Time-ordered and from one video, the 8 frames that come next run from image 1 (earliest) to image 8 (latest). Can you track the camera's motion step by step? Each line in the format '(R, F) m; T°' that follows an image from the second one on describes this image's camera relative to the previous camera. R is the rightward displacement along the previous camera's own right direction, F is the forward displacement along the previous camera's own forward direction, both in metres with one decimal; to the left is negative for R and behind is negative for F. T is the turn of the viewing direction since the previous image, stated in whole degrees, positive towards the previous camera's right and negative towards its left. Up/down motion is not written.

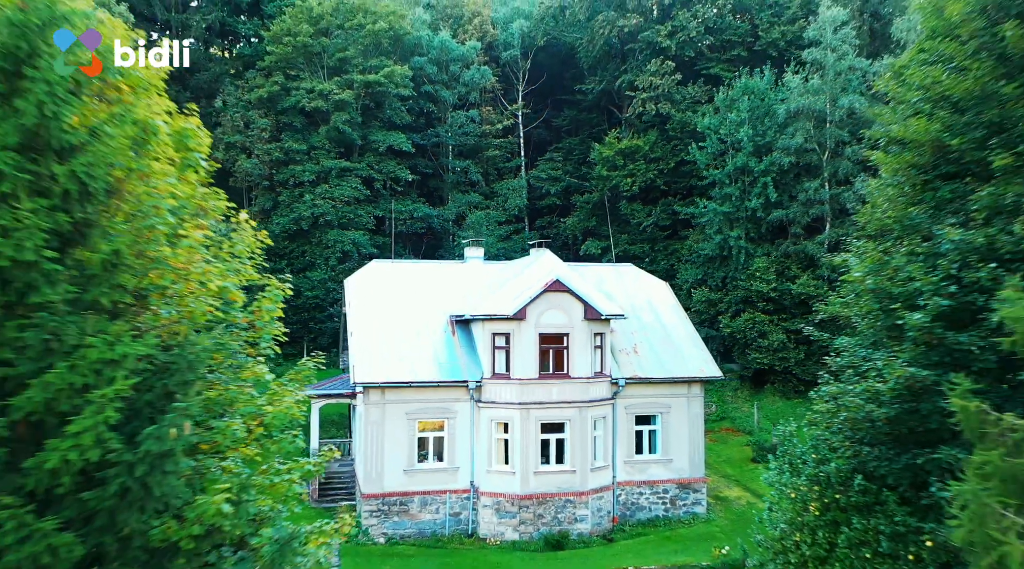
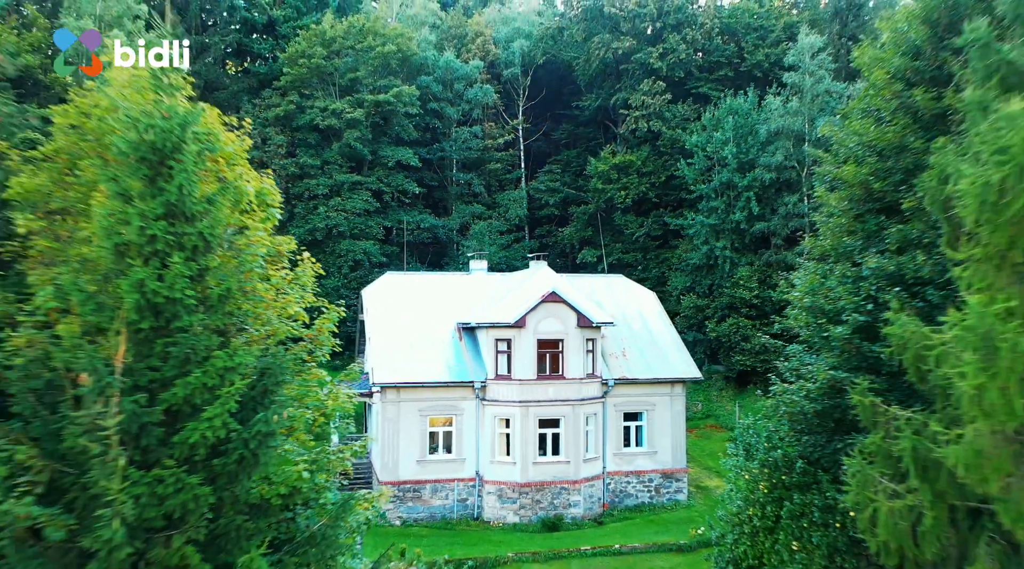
(0.0, -2.1) m; 0°
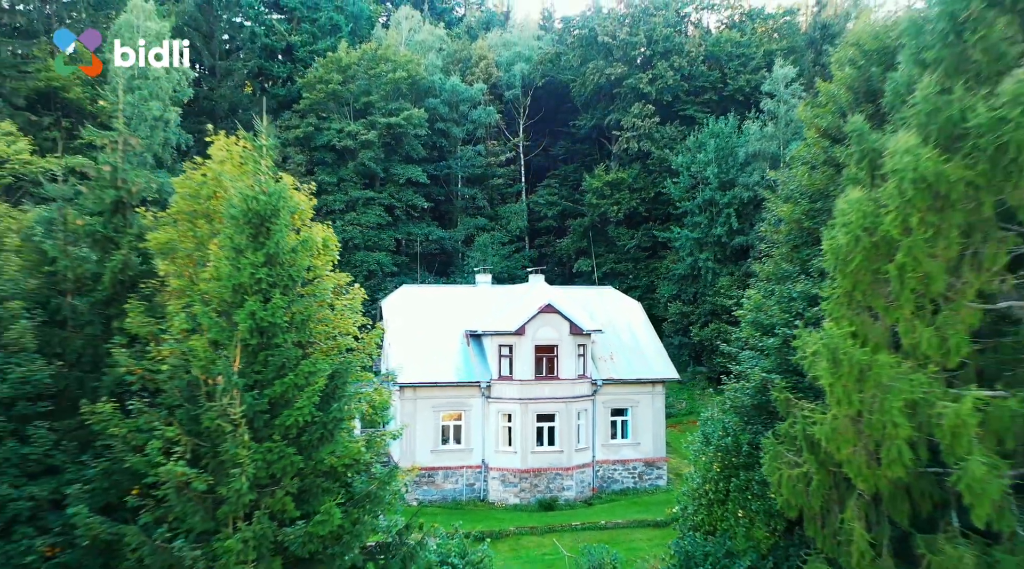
(0.0, -2.8) m; 0°
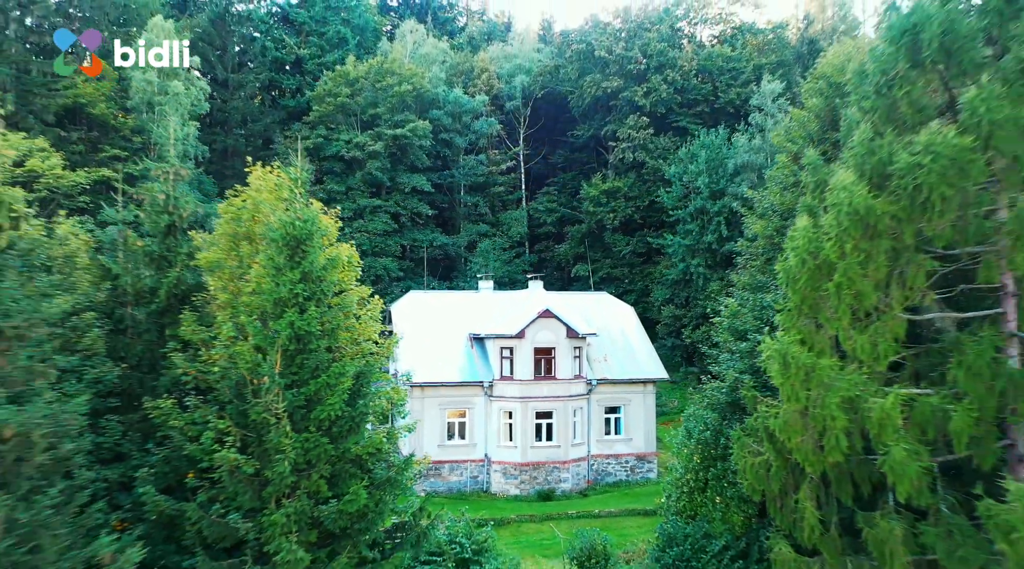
(0.0, -1.7) m; 0°
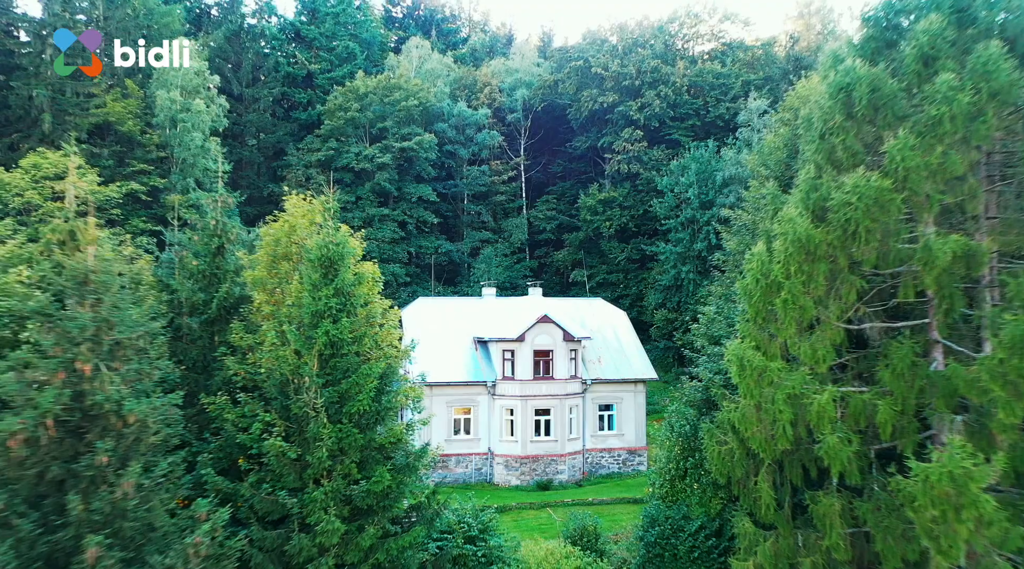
(0.0, -2.0) m; 0°
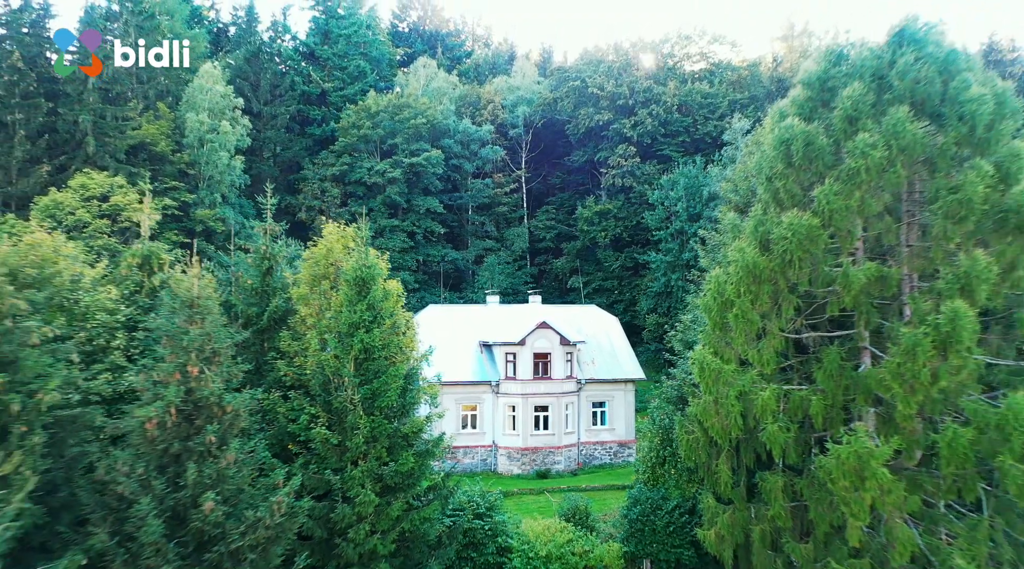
(0.0, -2.8) m; 0°
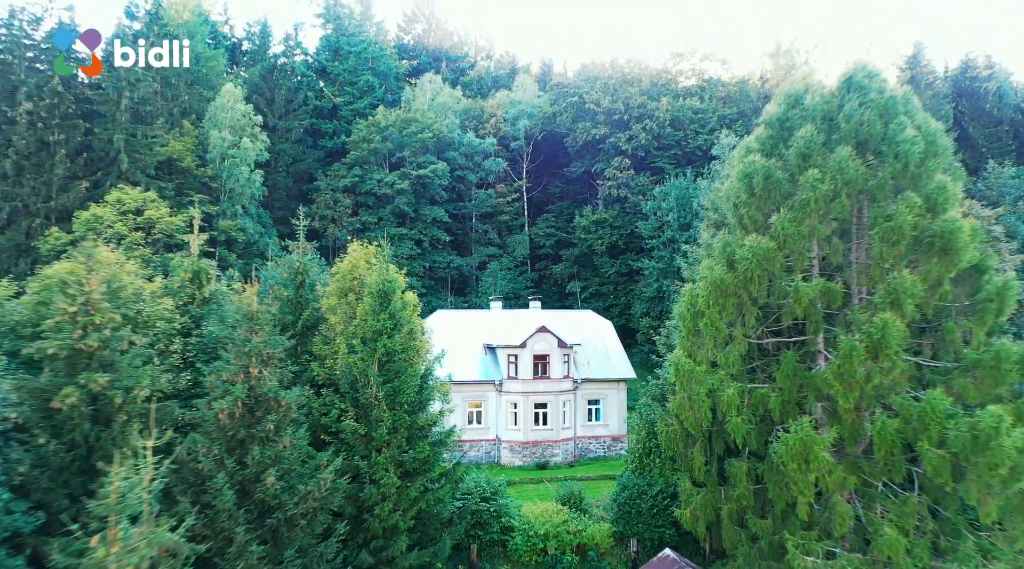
(0.0, -2.5) m; 0°
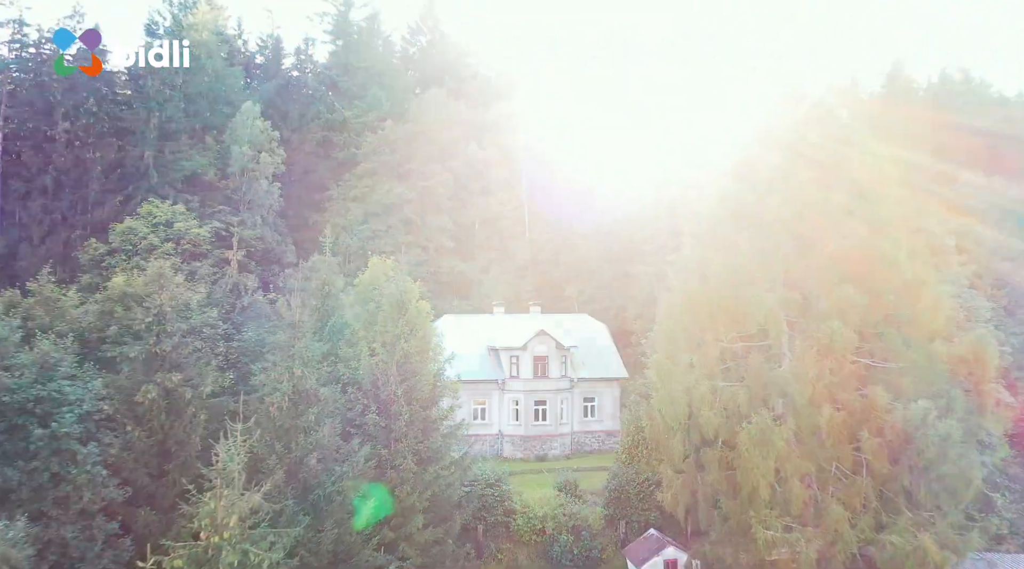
(0.0, -2.6) m; 0°
